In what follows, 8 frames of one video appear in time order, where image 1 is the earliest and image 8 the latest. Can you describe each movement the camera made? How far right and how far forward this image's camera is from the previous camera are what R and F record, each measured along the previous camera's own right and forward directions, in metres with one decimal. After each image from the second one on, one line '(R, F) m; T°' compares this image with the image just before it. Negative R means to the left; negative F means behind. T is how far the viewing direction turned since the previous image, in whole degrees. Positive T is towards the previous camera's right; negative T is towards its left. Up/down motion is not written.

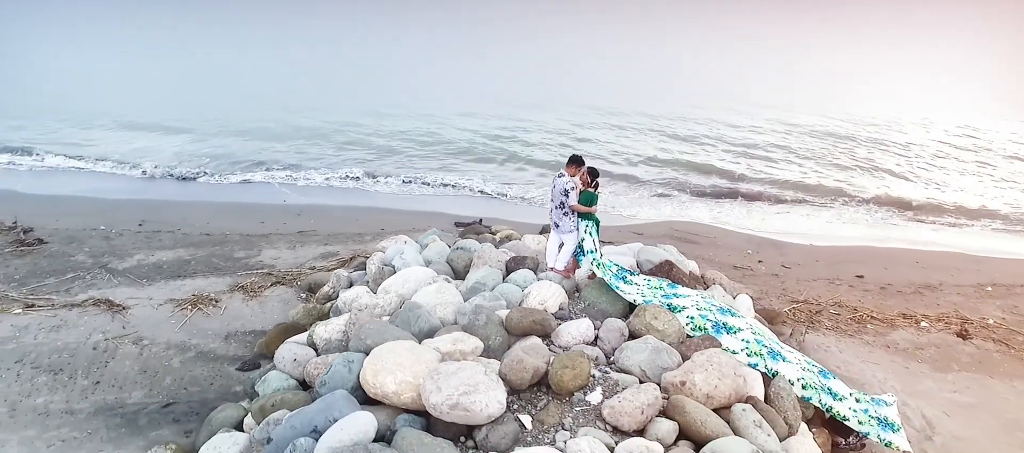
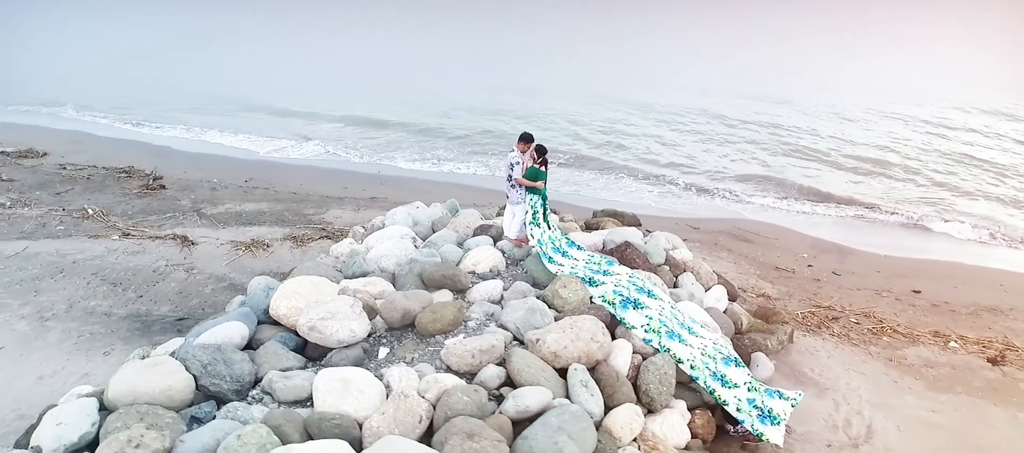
(+1.2, -0.1) m; -15°
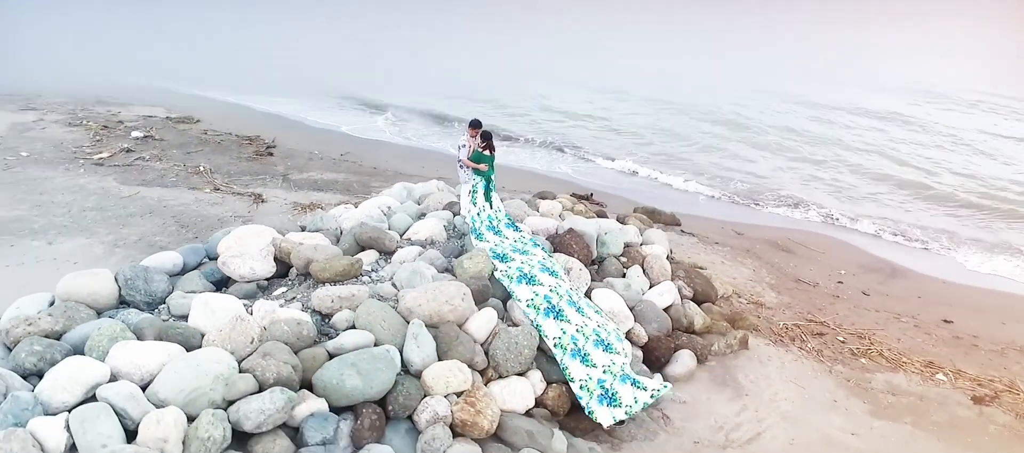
(+1.4, -0.1) m; -16°
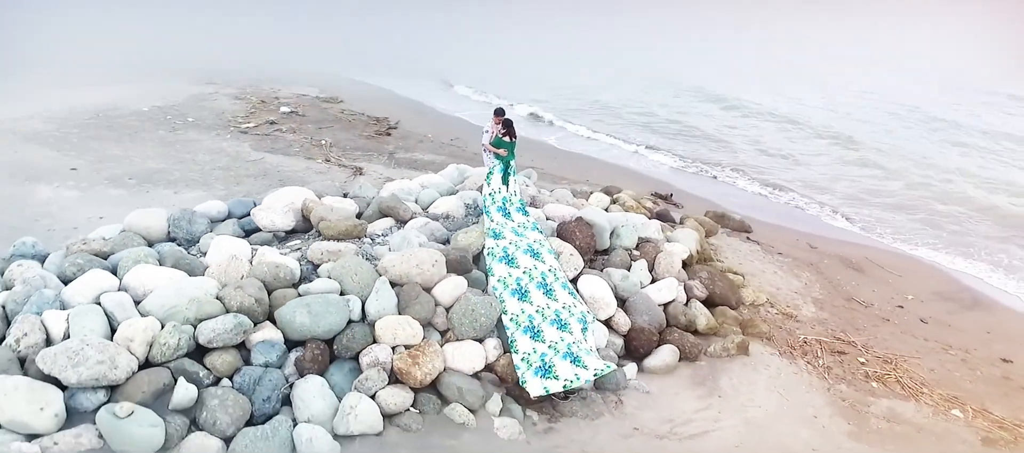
(+1.0, -0.1) m; -14°
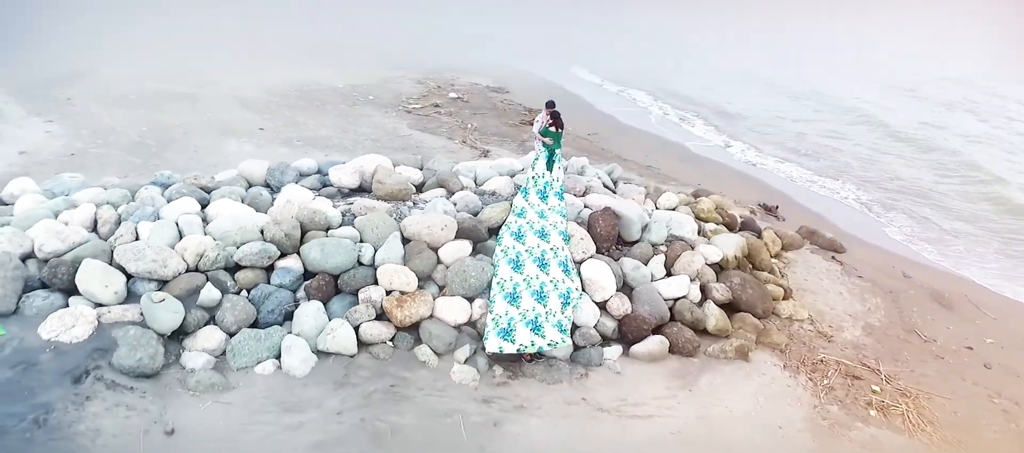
(+1.2, -0.2) m; -18°
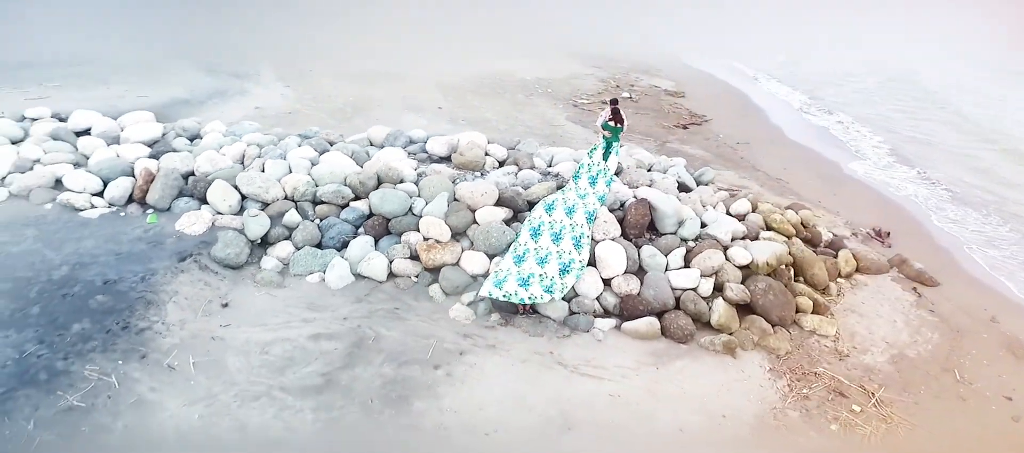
(+1.4, -0.4) m; -20°
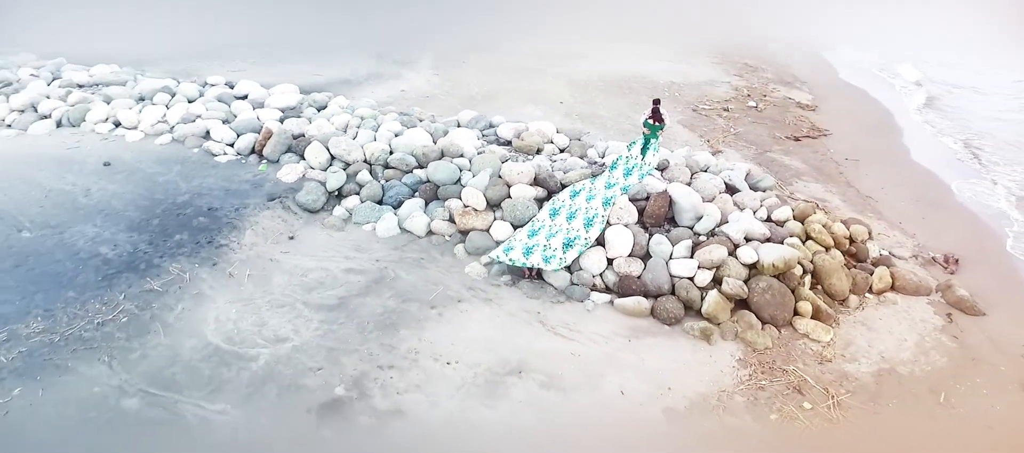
(+1.2, -0.5) m; -15°
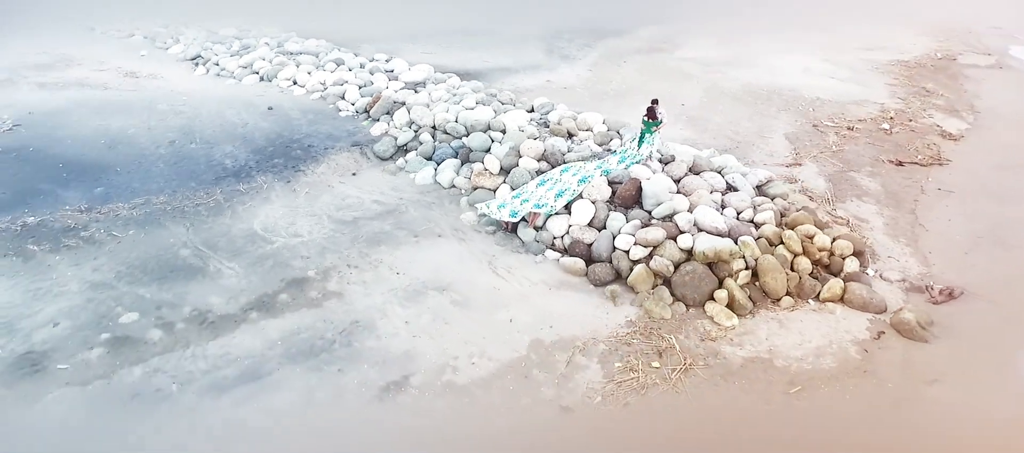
(+2.4, -0.7) m; -21°
